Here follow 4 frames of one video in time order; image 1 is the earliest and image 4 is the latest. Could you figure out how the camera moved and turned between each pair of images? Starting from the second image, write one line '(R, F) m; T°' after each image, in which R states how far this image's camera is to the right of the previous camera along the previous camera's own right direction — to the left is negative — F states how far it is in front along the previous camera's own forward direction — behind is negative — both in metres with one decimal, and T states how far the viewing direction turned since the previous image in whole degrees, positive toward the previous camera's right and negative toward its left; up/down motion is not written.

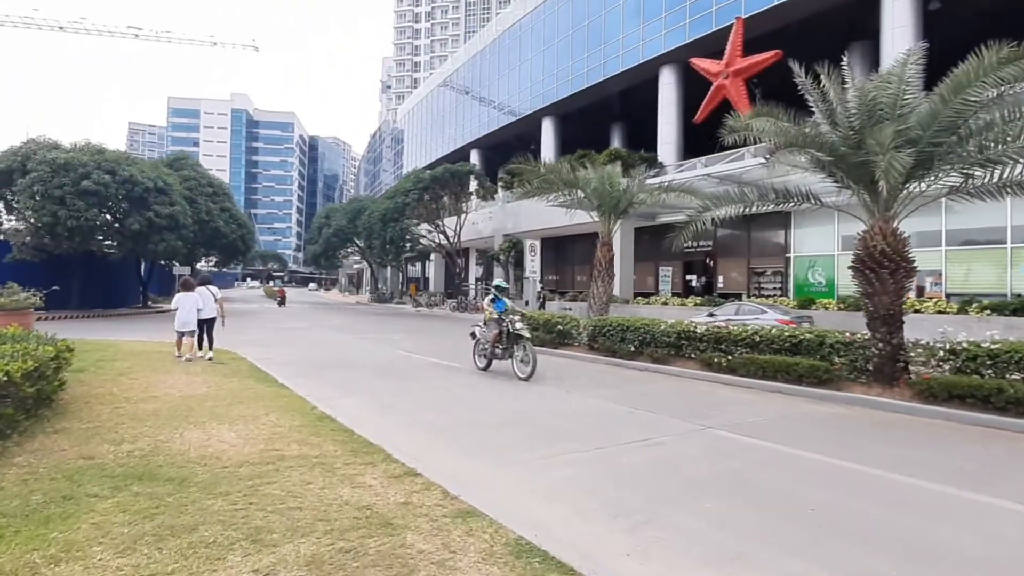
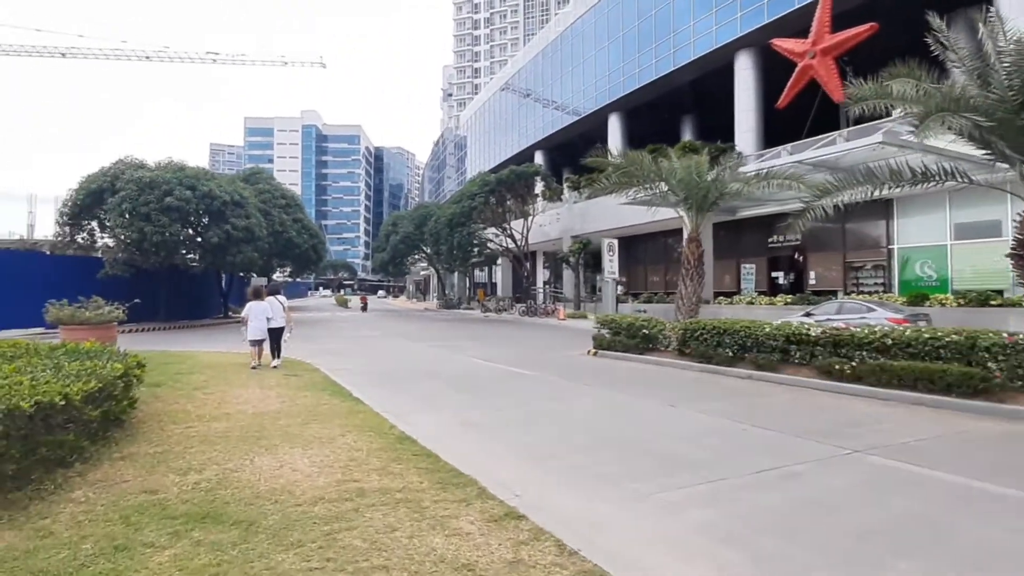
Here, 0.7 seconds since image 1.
(-0.4, +1.0) m; -6°
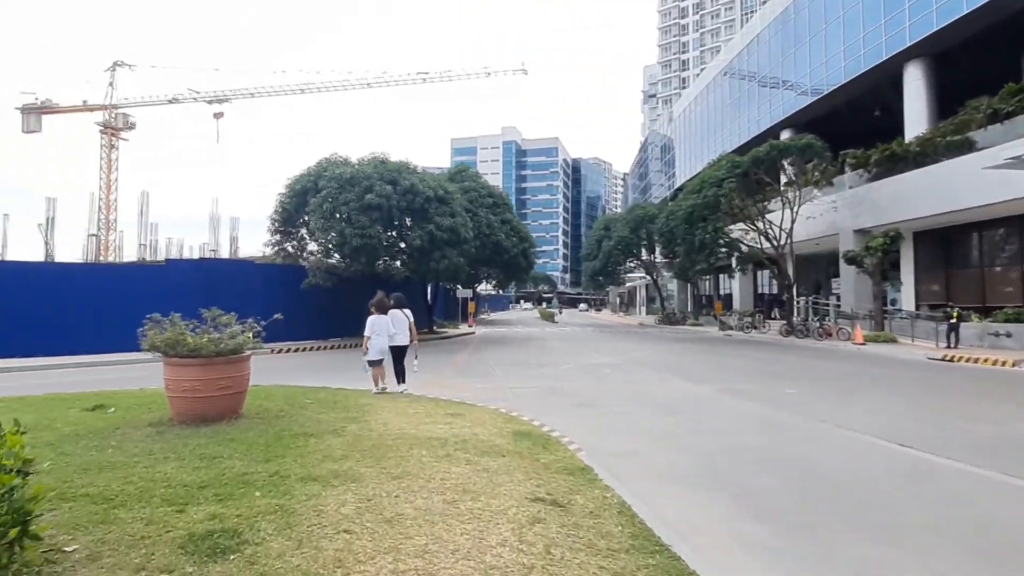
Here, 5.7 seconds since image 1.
(-3.2, +7.3) m; -19°
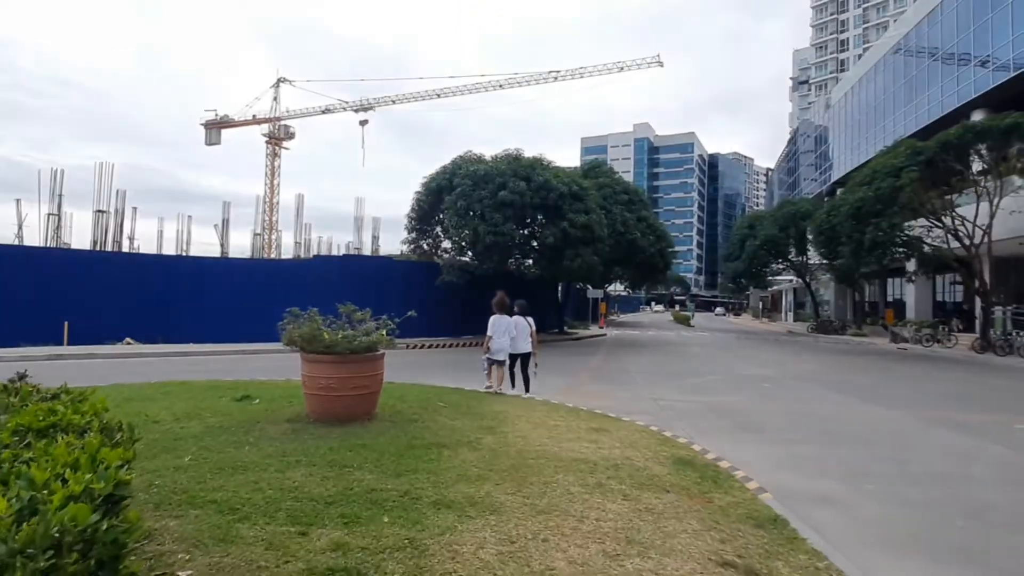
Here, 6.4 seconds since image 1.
(-0.4, +1.0) m; -12°
